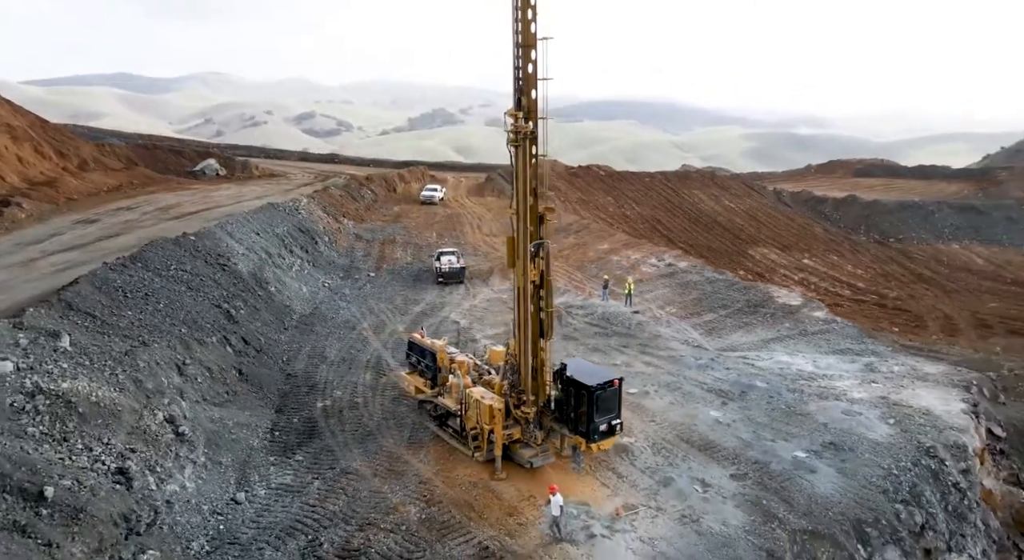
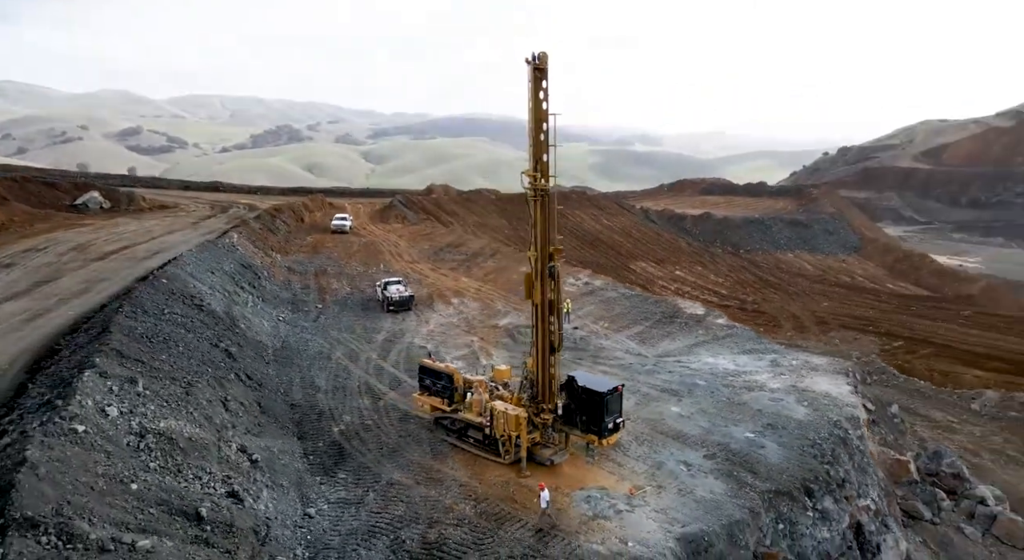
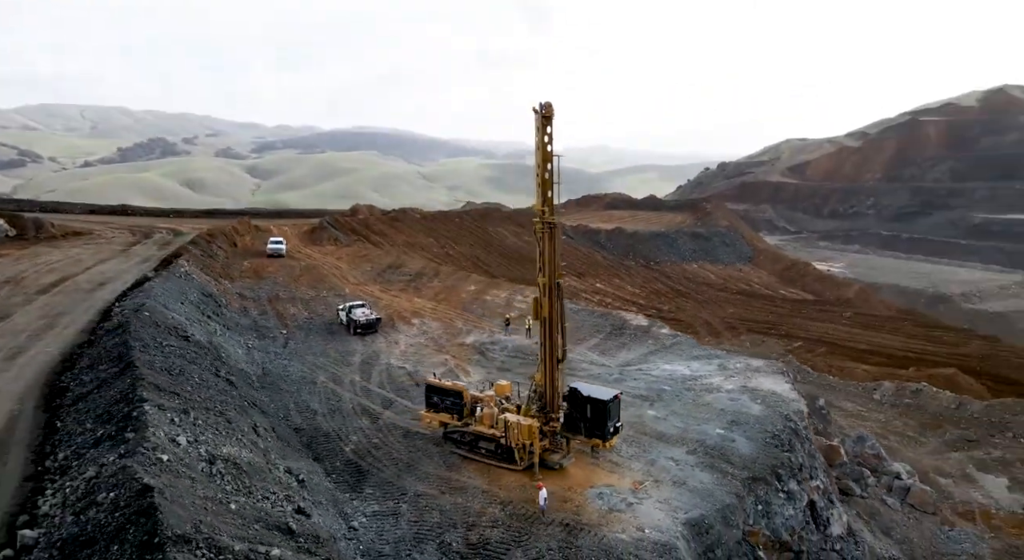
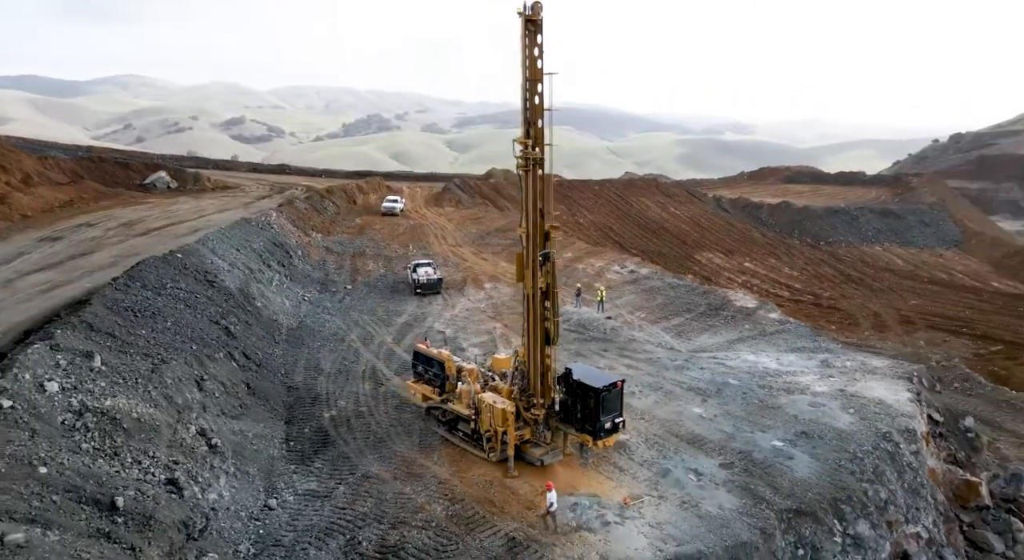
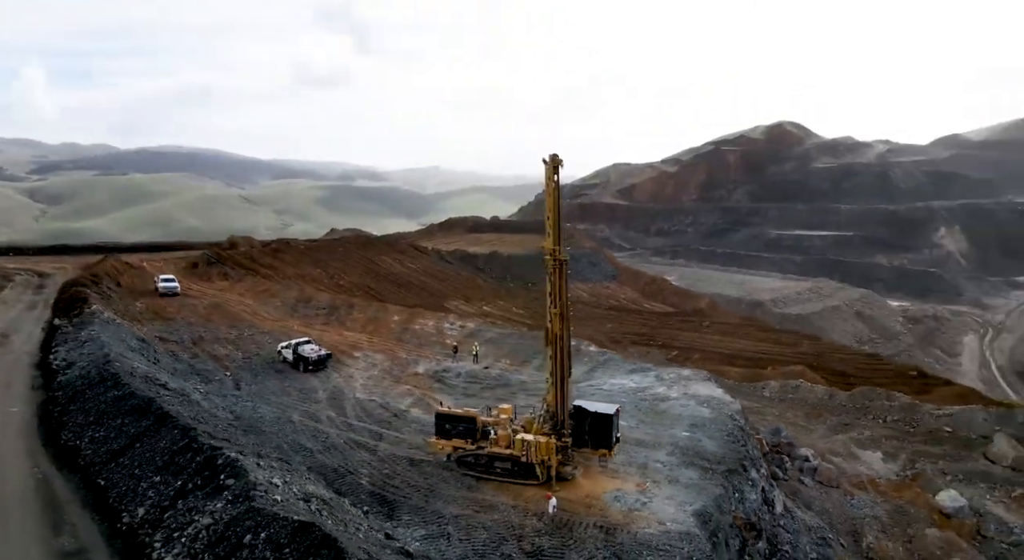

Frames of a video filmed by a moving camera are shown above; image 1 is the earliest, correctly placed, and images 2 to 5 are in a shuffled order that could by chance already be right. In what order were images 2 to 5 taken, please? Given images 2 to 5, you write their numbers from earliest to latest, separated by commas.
4, 2, 3, 5
